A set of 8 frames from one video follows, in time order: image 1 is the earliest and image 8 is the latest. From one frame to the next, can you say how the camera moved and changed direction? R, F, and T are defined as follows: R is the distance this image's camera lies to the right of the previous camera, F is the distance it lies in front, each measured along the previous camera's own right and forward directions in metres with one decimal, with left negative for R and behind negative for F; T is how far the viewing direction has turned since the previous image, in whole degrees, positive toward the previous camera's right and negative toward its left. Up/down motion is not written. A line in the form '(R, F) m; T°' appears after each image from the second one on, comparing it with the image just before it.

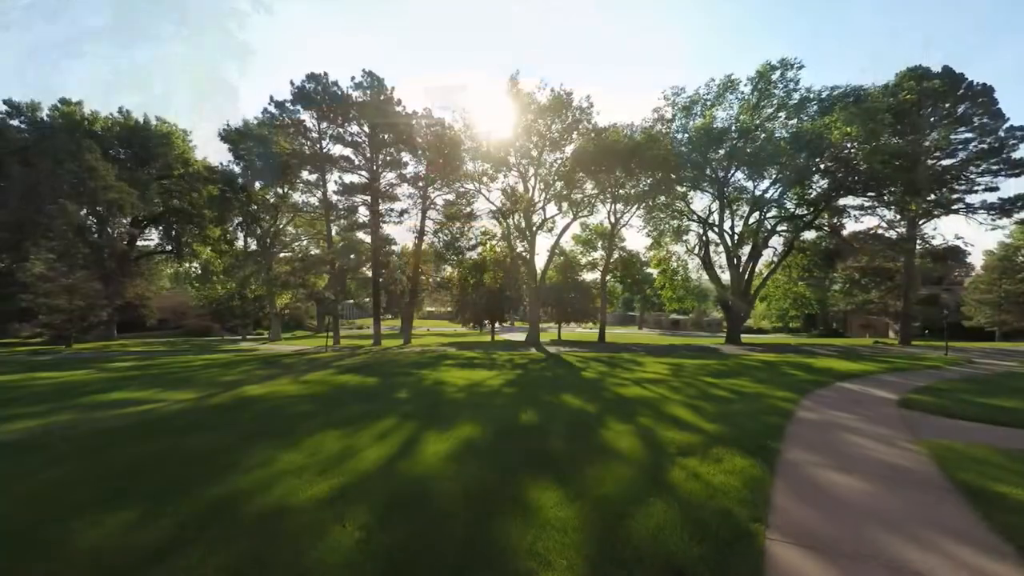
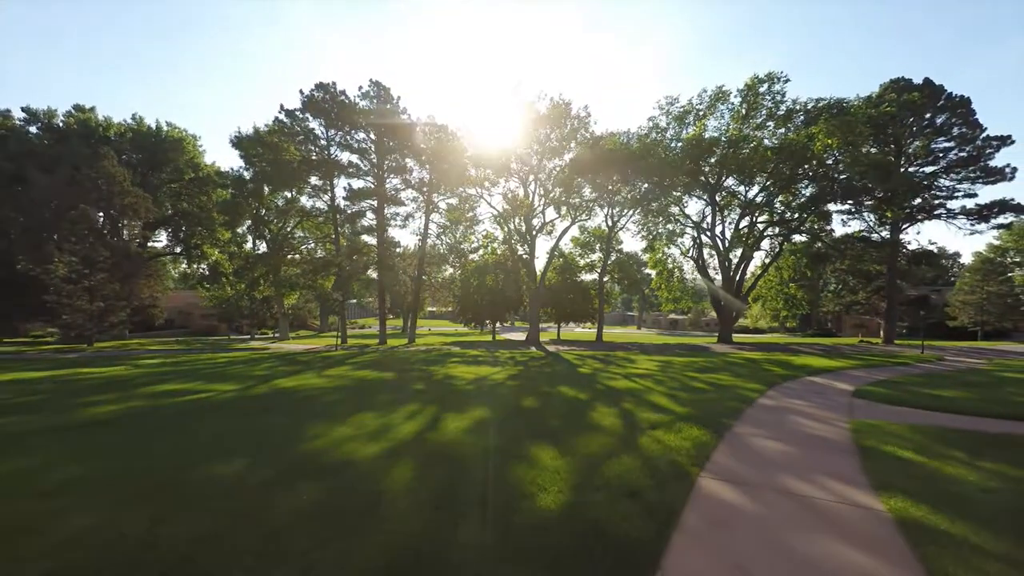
(-0.1, -1.6) m; 0°
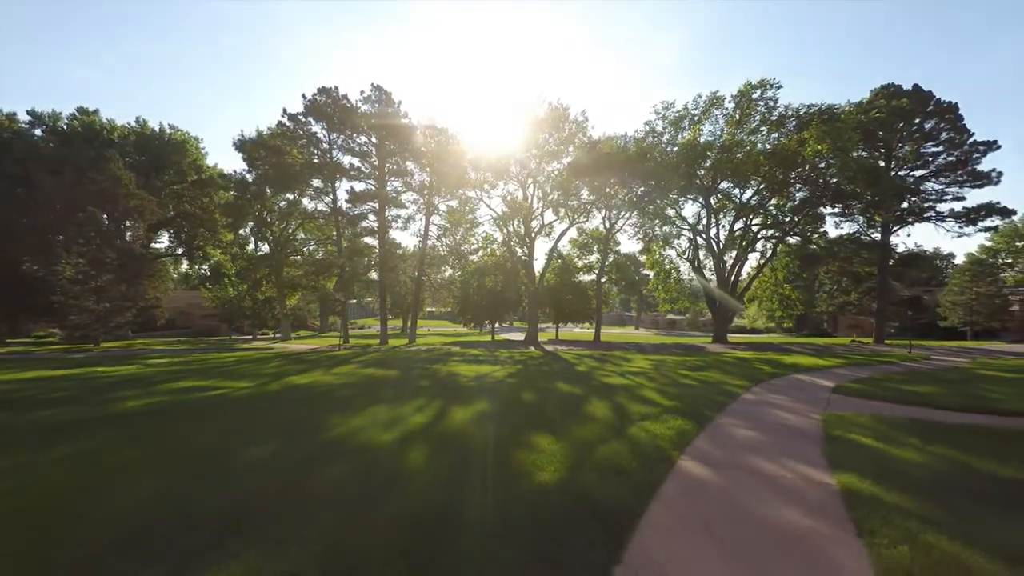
(0.0, -0.7) m; 0°
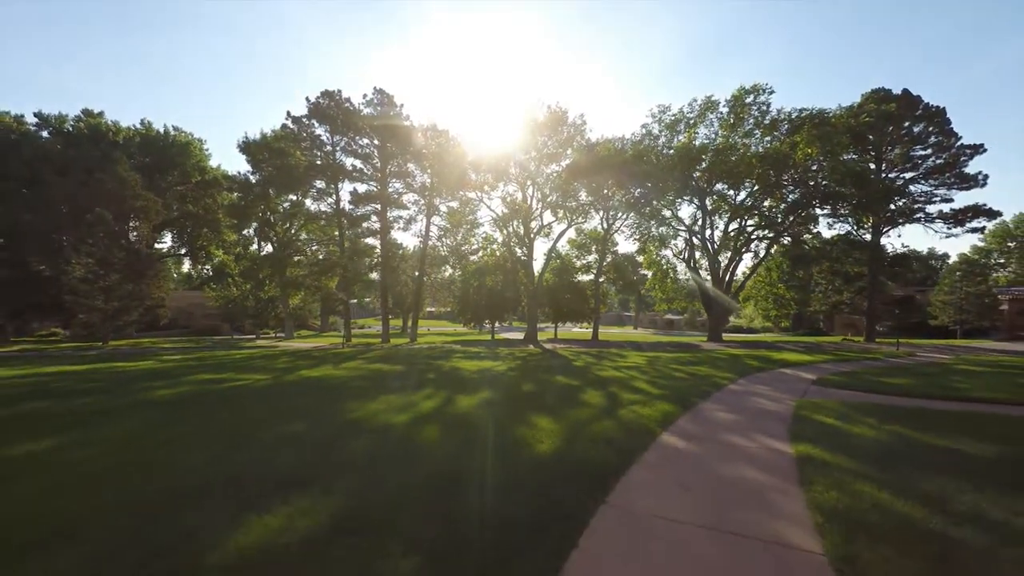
(0.0, -0.8) m; 0°
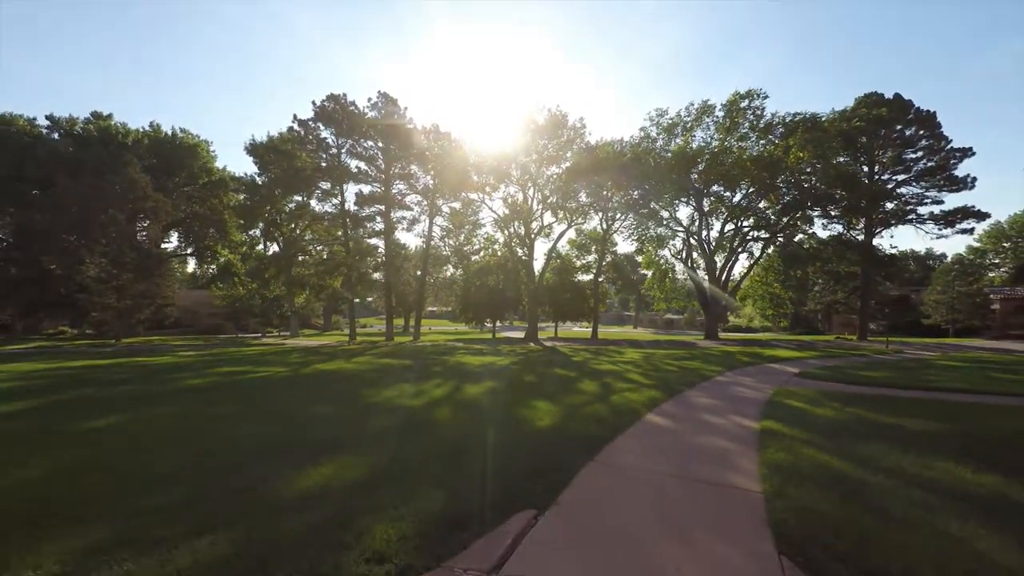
(0.0, -1.0) m; 0°
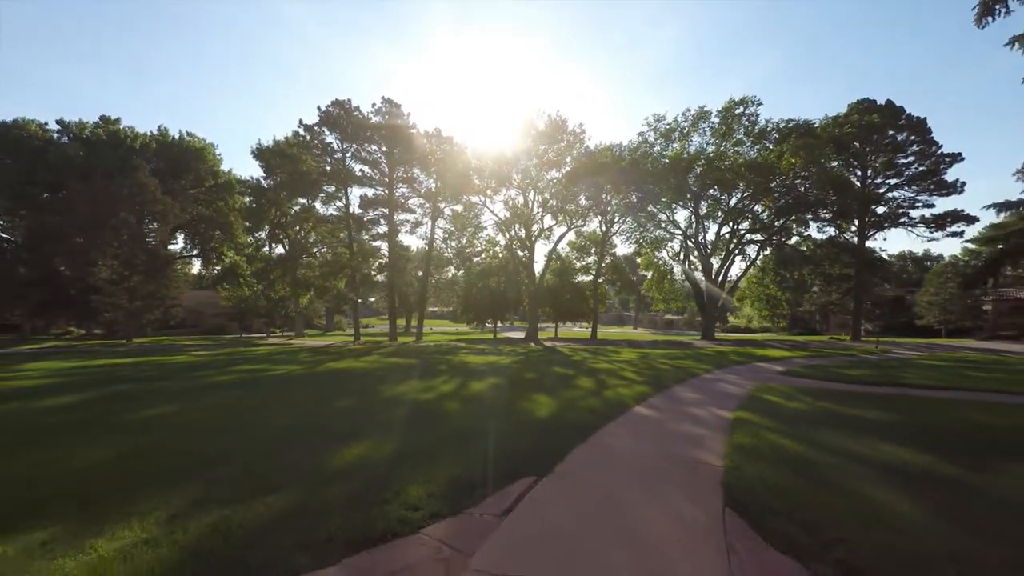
(0.0, -0.9) m; 0°
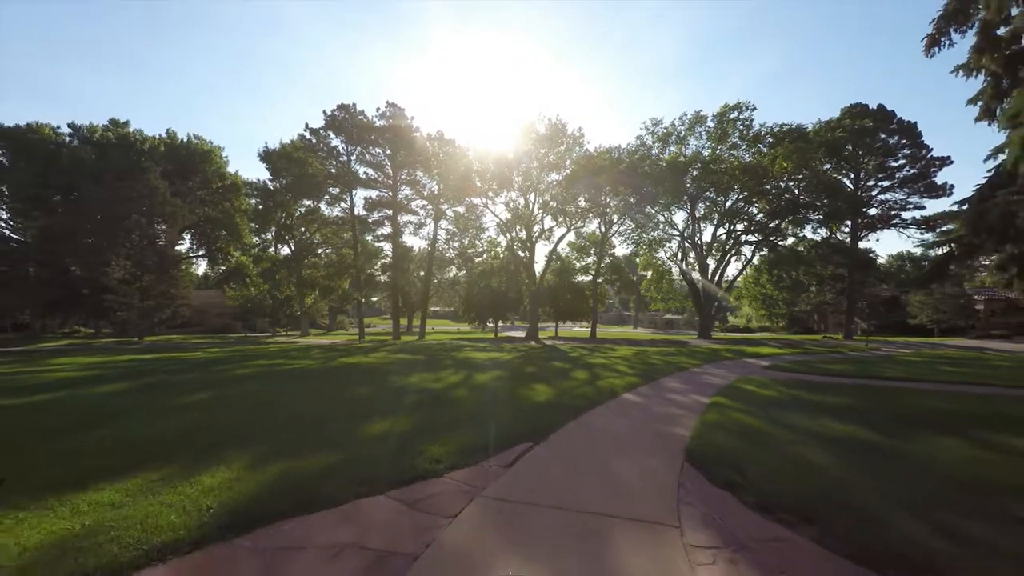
(0.0, -1.0) m; 0°
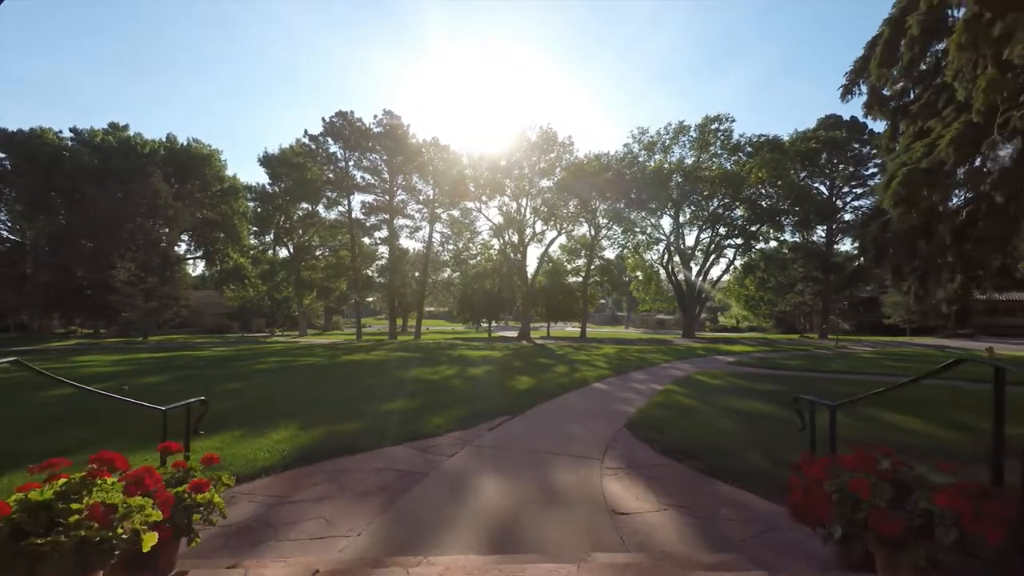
(+0.1, -1.7) m; +1°
